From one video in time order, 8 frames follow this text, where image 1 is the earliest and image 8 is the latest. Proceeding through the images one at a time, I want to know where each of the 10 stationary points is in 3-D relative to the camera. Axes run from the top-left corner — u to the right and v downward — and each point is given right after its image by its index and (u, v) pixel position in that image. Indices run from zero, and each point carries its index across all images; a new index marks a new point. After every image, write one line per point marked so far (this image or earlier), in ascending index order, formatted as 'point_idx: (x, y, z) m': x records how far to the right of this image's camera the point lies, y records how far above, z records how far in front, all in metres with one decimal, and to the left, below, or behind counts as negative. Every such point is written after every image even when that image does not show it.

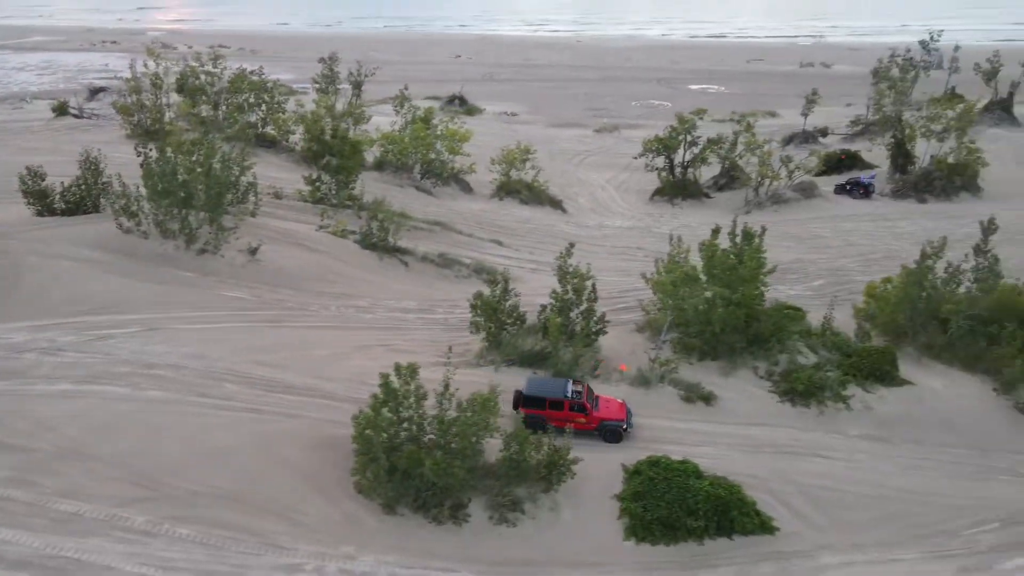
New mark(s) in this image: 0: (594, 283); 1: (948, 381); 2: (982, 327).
0: (+1.7, +0.1, +15.7) m
1: (+8.6, -1.8, +14.8) m
2: (+9.8, -0.8, +15.6) m
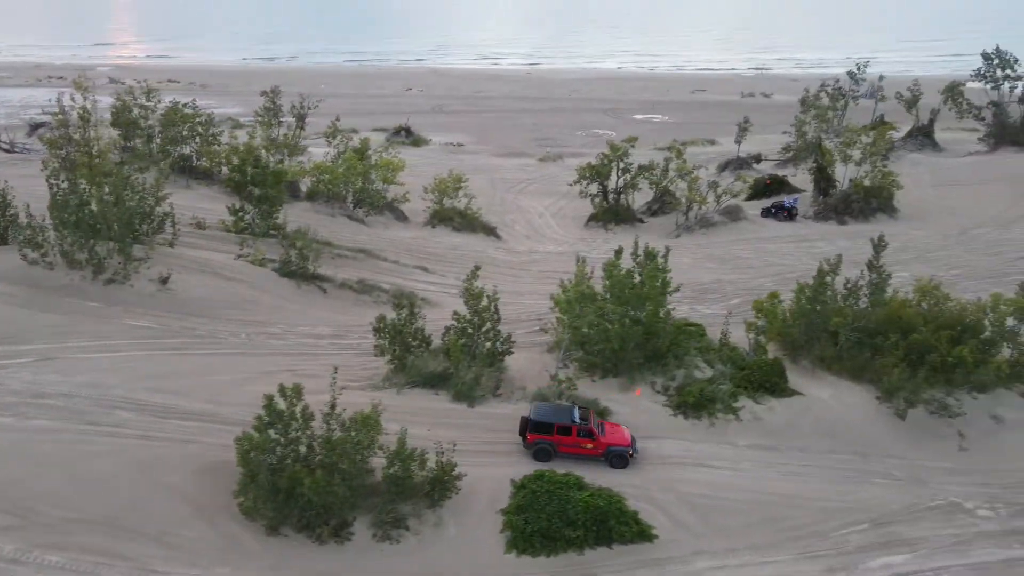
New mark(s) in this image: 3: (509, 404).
0: (-0.4, -0.3, +16.0) m
1: (+6.7, -2.1, +15.4) m
2: (+7.8, -1.1, +16.2) m
3: (-0.1, -2.3, +14.7) m
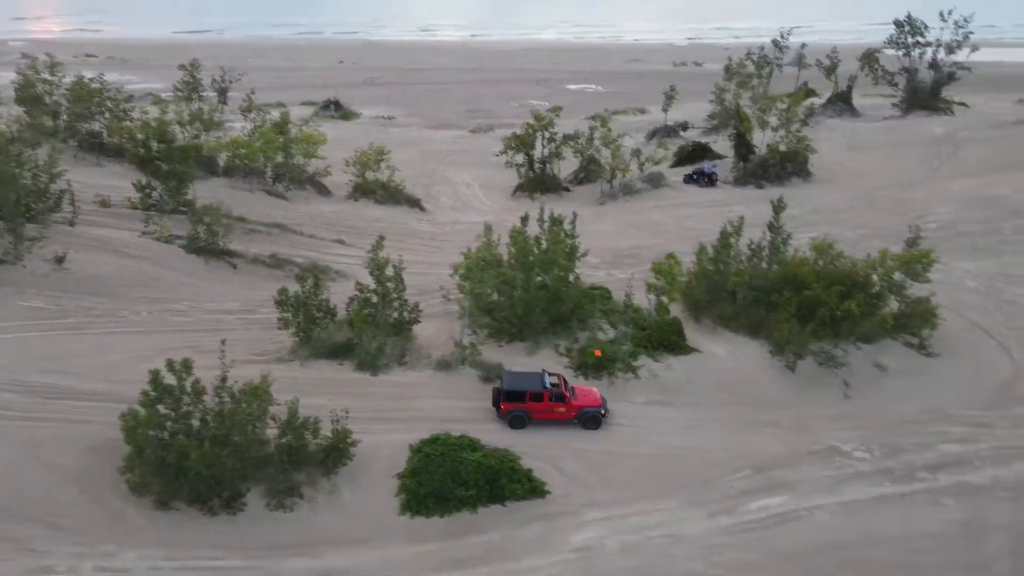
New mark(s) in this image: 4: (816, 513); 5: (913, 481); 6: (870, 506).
0: (-2.4, +0.3, +16.1) m
1: (+4.7, -1.3, +16.0) m
2: (+5.7, -0.2, +16.9) m
3: (-2.0, -1.6, +14.8) m
4: (+4.8, -3.6, +11.7) m
5: (+6.9, -3.3, +12.9) m
6: (+5.8, -3.5, +12.1) m
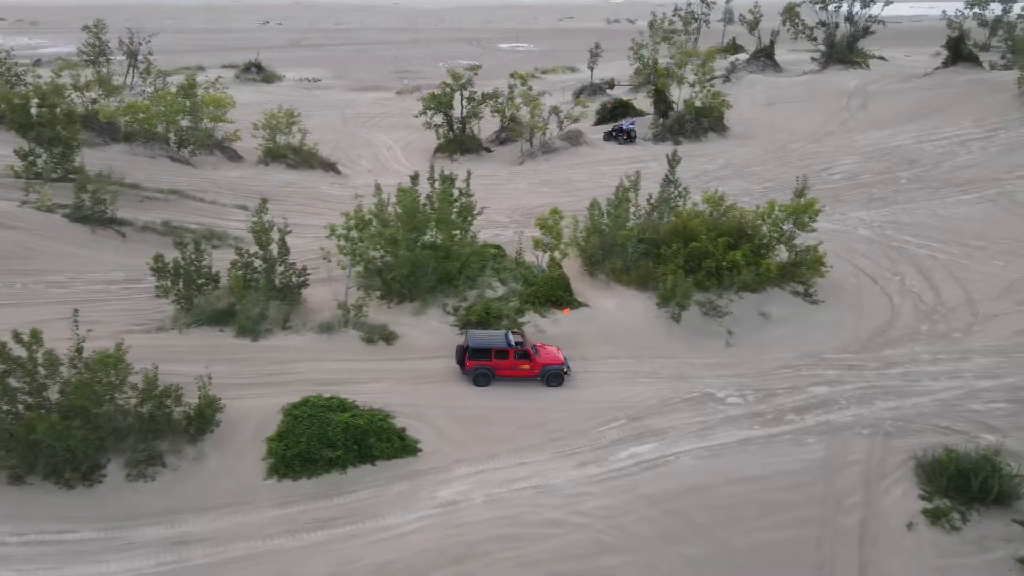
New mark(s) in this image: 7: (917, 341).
0: (-4.8, +1.1, +15.7) m
1: (+2.3, -0.3, +16.2) m
2: (+3.2, +0.9, +17.1) m
3: (-4.2, -0.9, +14.6) m
4: (+2.8, -2.8, +12.1) m
5: (+4.8, -2.4, +13.3) m
6: (+3.7, -2.7, +12.5) m
7: (+8.9, -1.1, +16.5) m
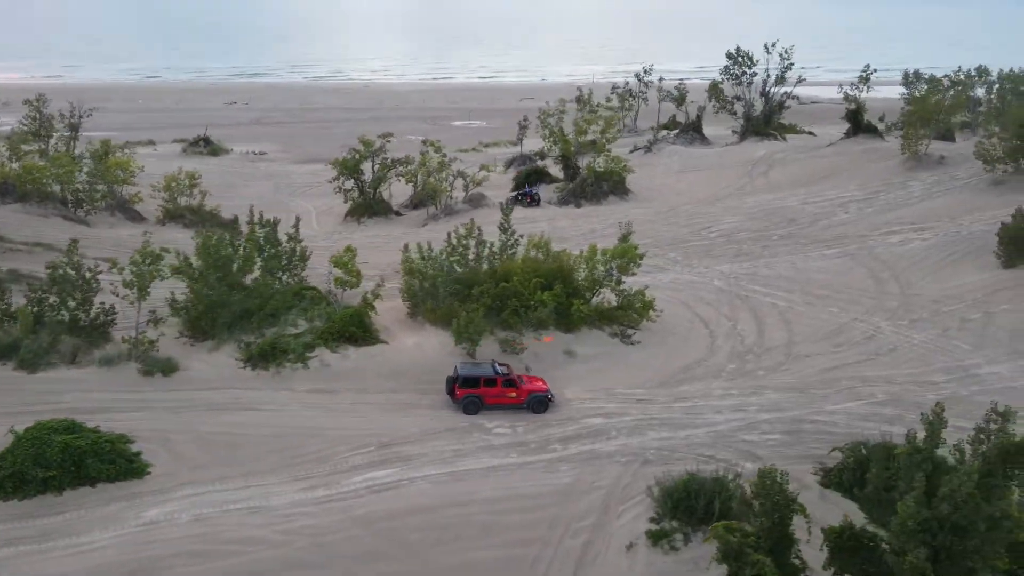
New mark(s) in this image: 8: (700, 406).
0: (-9.1, +0.3, +16.0) m
1: (-2.0, -1.1, +16.4) m
2: (-1.1, -0.1, +17.4) m
3: (-8.5, -1.6, +14.7) m
4: (-1.5, -3.1, +12.0) m
5: (+0.5, -2.9, +13.3) m
6: (-0.5, -3.1, +12.4) m
7: (+4.6, -2.0, +16.7) m
8: (+3.9, -2.4, +15.3) m
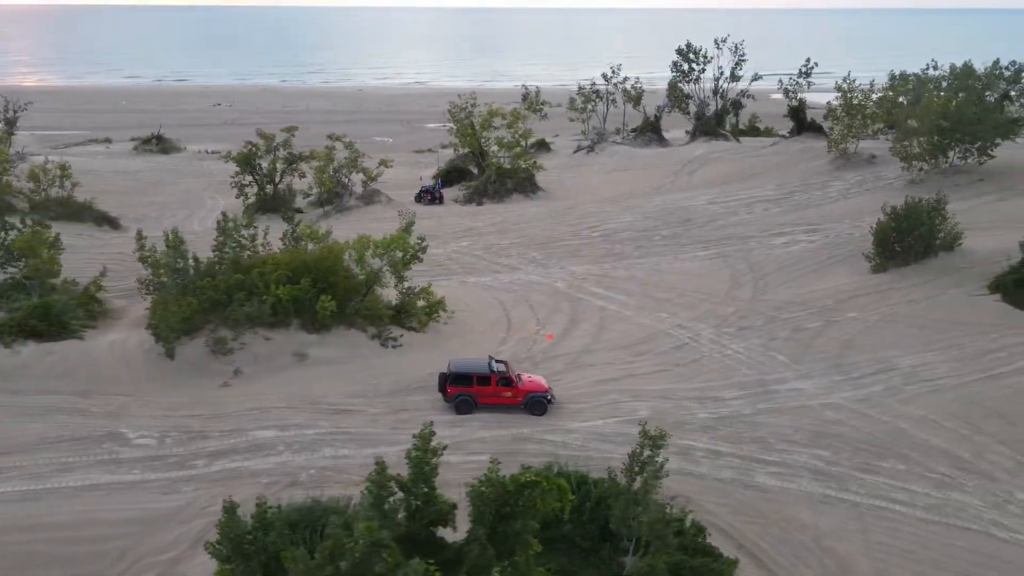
0: (-14.6, +0.6, +14.4) m
1: (-7.5, -0.9, +14.5) m
2: (-6.5, +0.1, +15.5) m
3: (-14.1, -1.2, +13.0) m
4: (-7.2, -2.9, +10.1) m
5: (-5.1, -2.7, +11.3) m
6: (-6.2, -2.9, +10.5) m
7: (-0.9, -1.9, +14.5) m
8: (-1.7, -2.3, +13.1) m
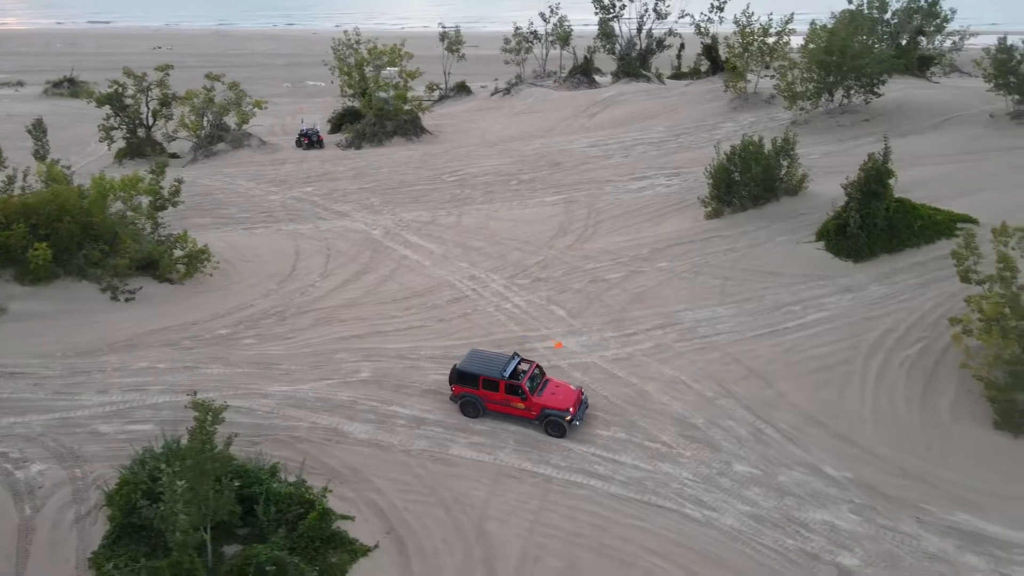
0: (-19.4, +1.5, +12.5) m
1: (-12.3, 0.0, +12.8) m
2: (-11.4, +1.1, +13.7) m
3: (-18.9, -0.4, +11.3) m
4: (-12.0, -2.3, +8.5) m
5: (-9.9, -2.0, +9.7) m
6: (-11.0, -2.2, +8.9) m
7: (-5.8, -1.0, +12.9) m
8: (-6.5, -1.5, +11.5) m
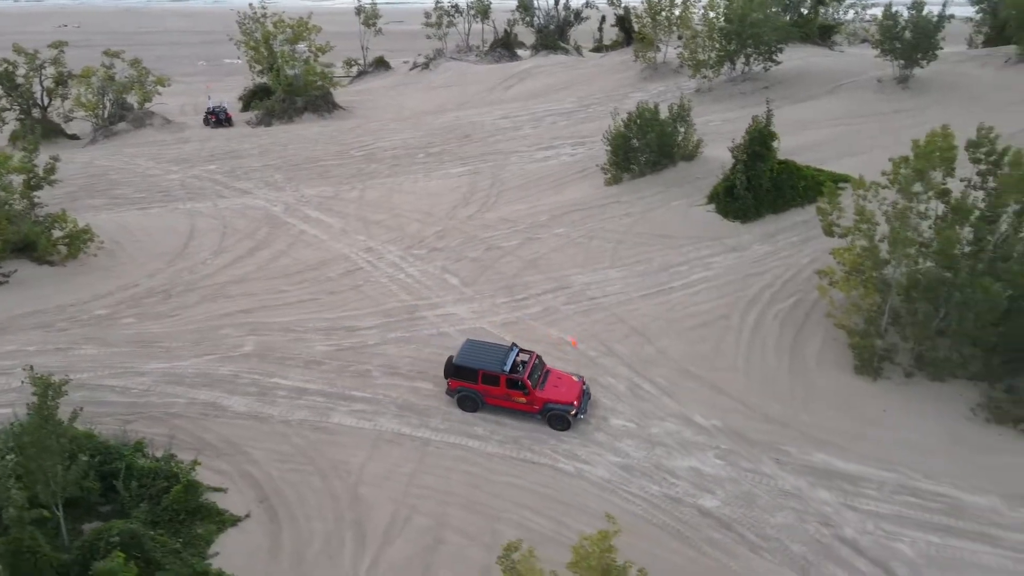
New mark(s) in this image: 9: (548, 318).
0: (-21.3, +1.3, +10.9) m
1: (-14.2, +0.1, +11.8) m
2: (-13.4, +1.2, +12.8) m
3: (-20.7, -0.6, +9.8) m
4: (-13.5, -2.3, +7.6) m
5: (-11.5, -1.9, +9.0) m
6: (-12.5, -2.2, +8.1) m
7: (-7.7, -0.7, +12.5) m
8: (-8.3, -1.2, +11.1) m
9: (+0.6, -0.5, +13.0) m
